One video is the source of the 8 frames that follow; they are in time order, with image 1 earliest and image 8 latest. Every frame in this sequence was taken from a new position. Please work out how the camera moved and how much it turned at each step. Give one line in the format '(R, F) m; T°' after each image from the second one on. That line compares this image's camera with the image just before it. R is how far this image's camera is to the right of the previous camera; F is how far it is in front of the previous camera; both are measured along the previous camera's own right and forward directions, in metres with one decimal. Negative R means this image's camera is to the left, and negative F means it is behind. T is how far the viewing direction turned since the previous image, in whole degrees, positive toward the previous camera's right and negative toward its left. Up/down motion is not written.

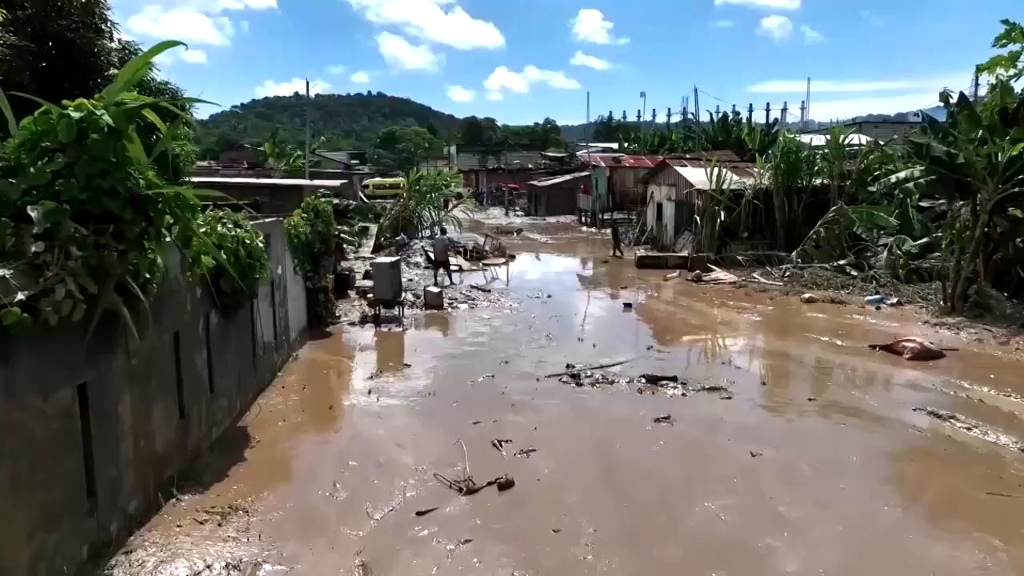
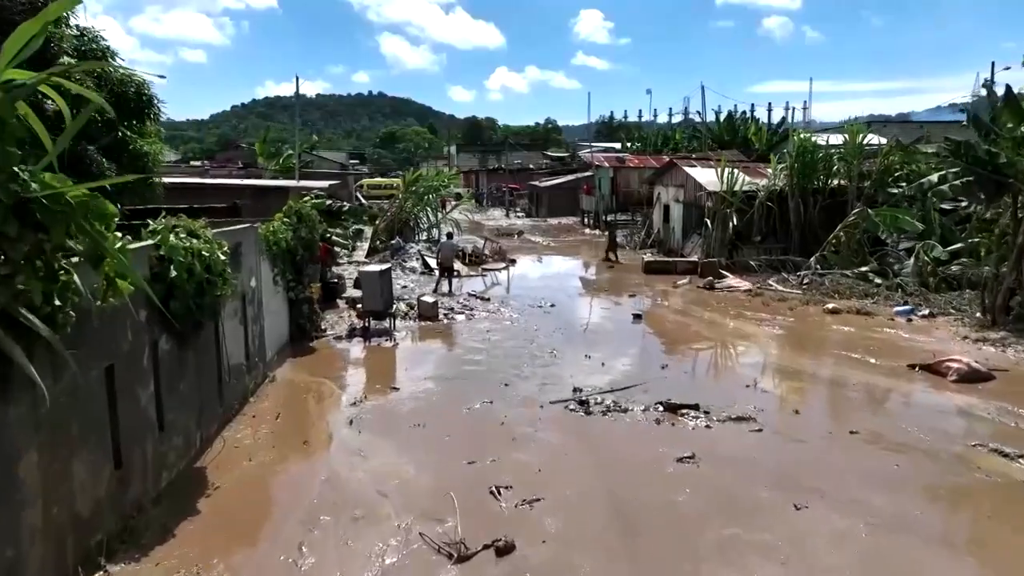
(0.0, +1.0) m; 0°
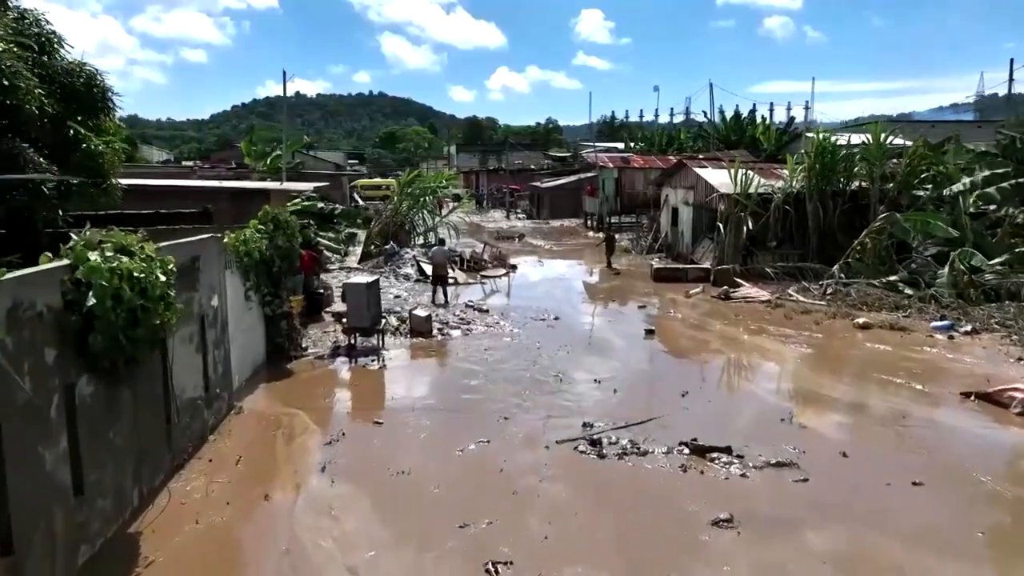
(0.0, +1.2) m; 0°
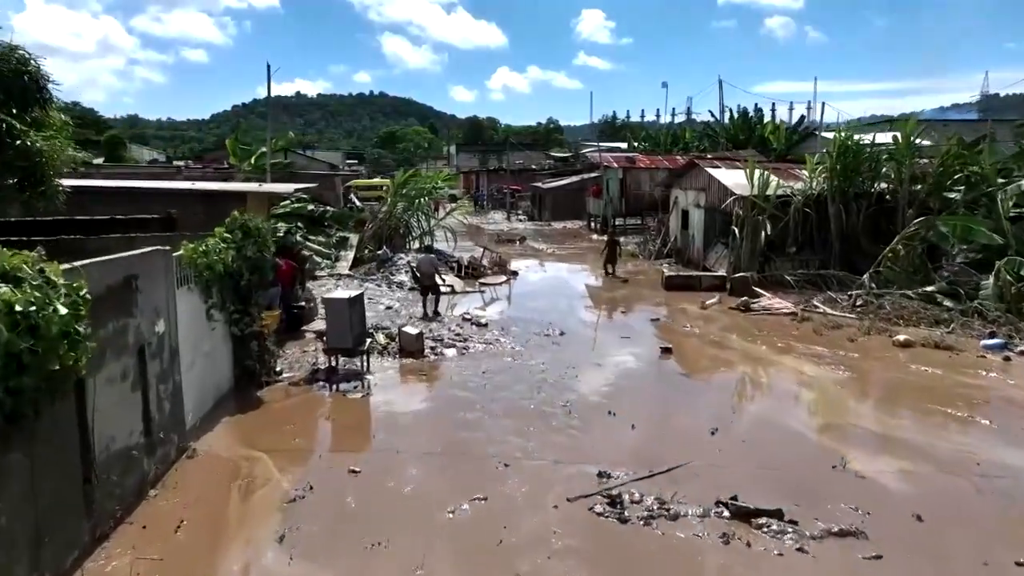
(0.0, +1.3) m; 0°
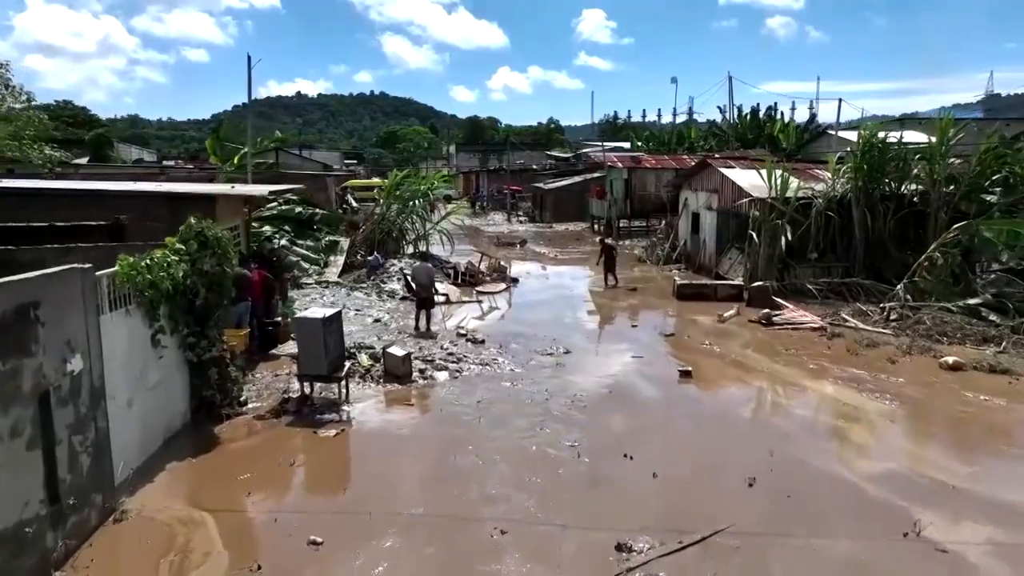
(0.0, +1.3) m; 0°
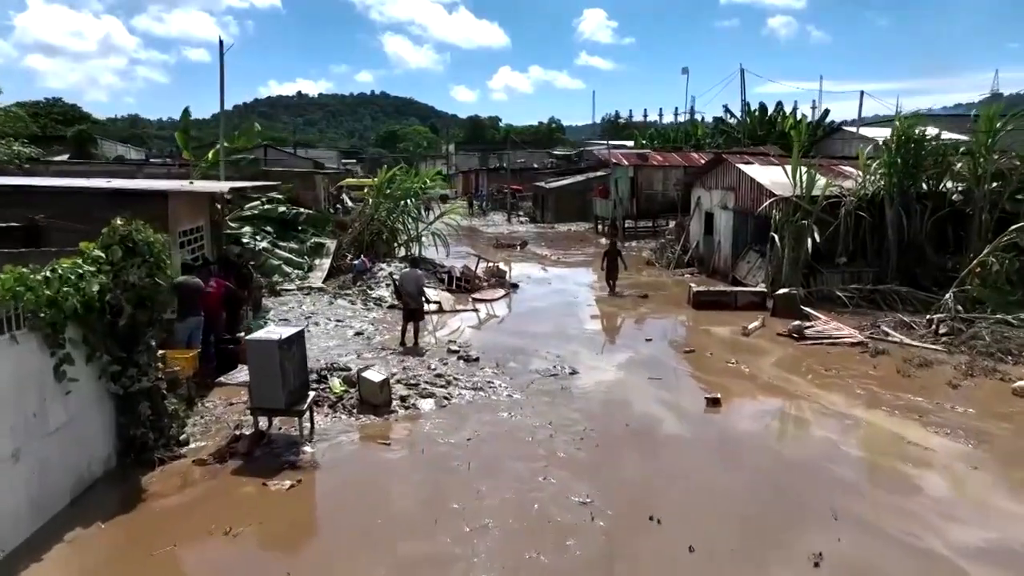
(0.0, +1.5) m; 0°
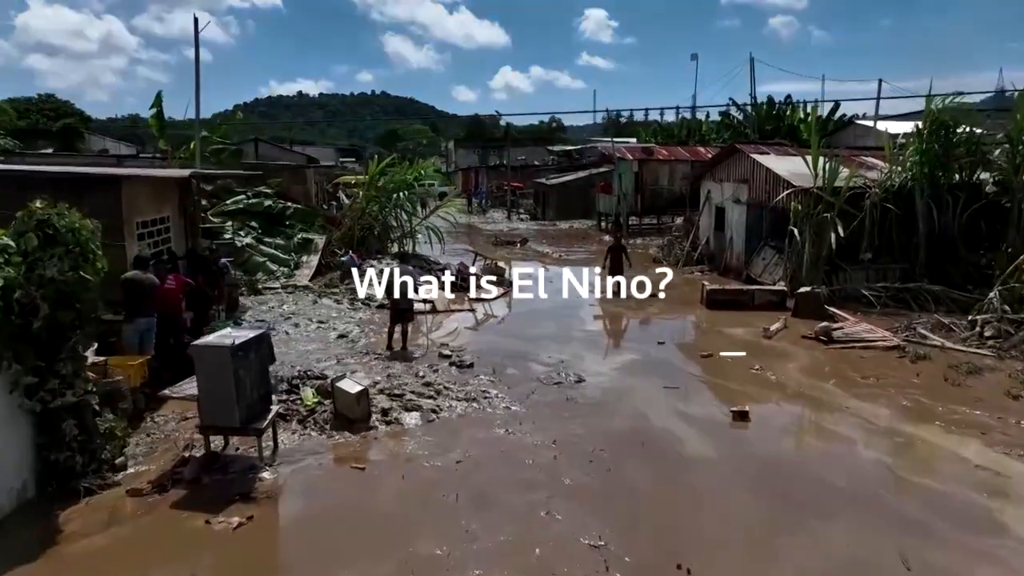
(0.0, +1.1) m; 0°
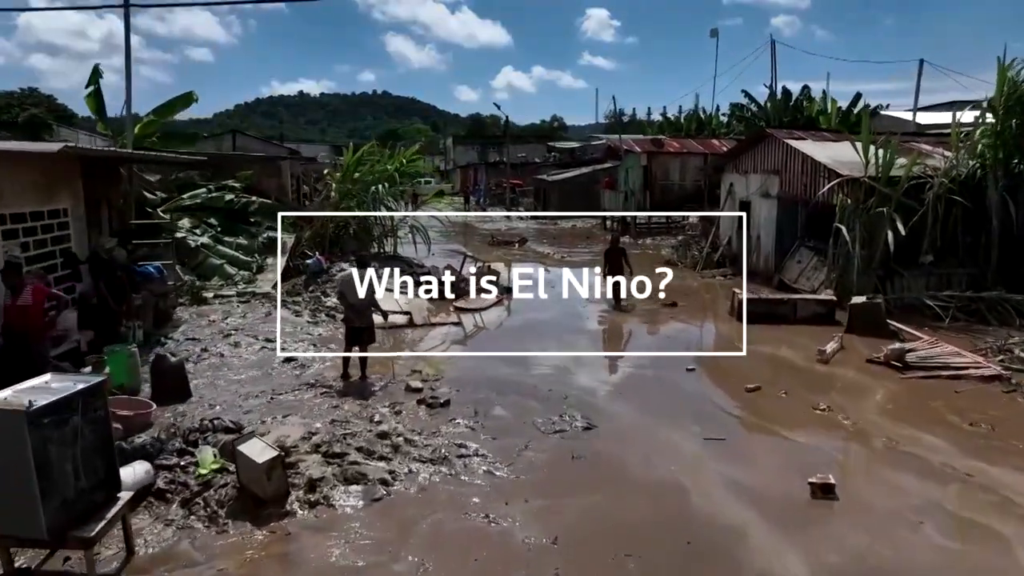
(+0.2, +2.3) m; 0°
